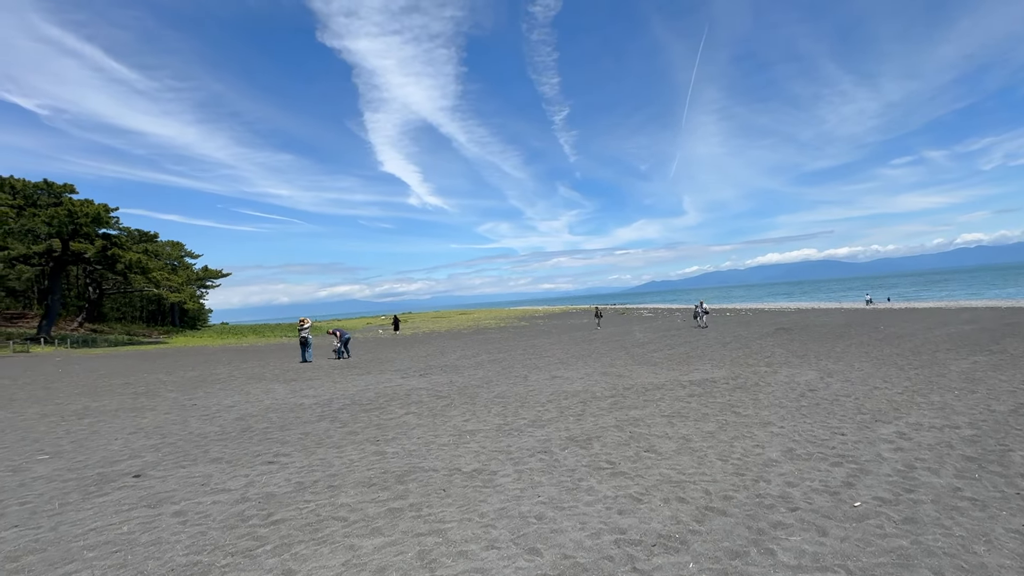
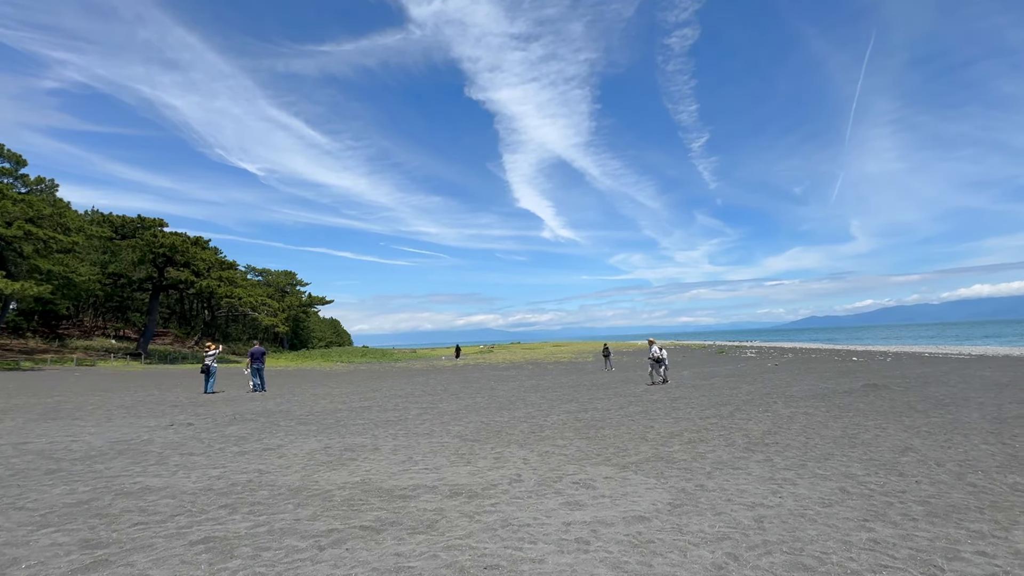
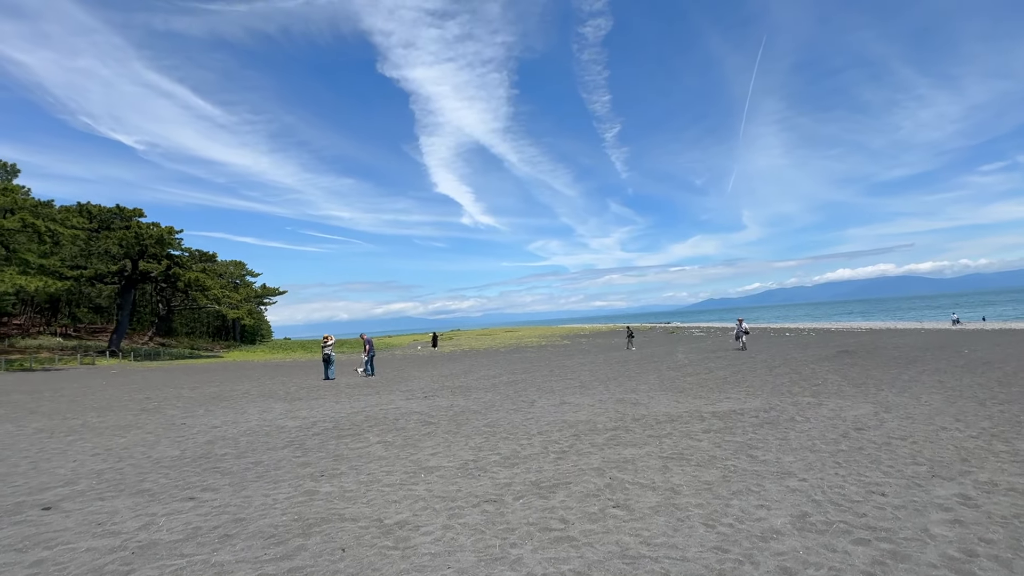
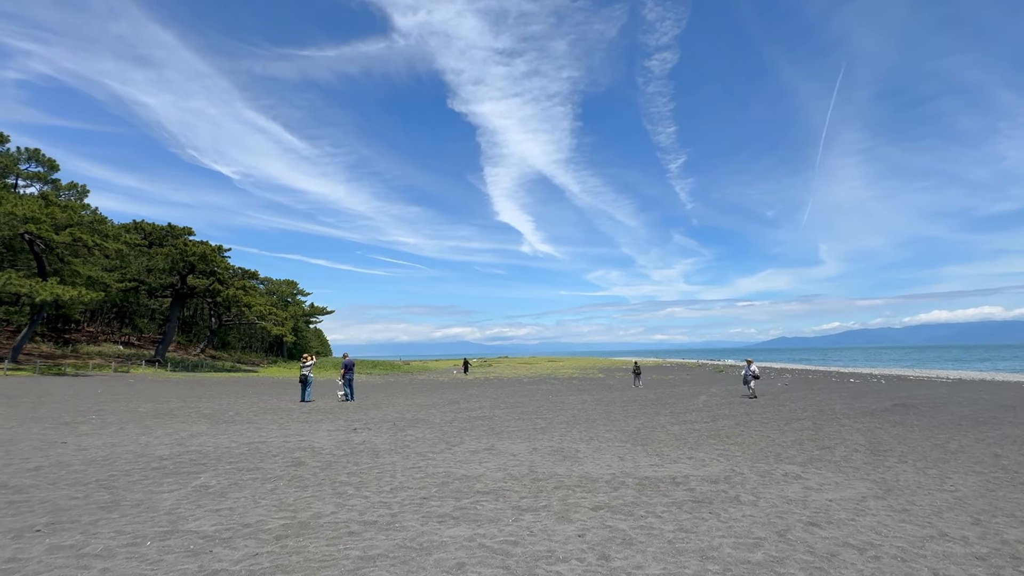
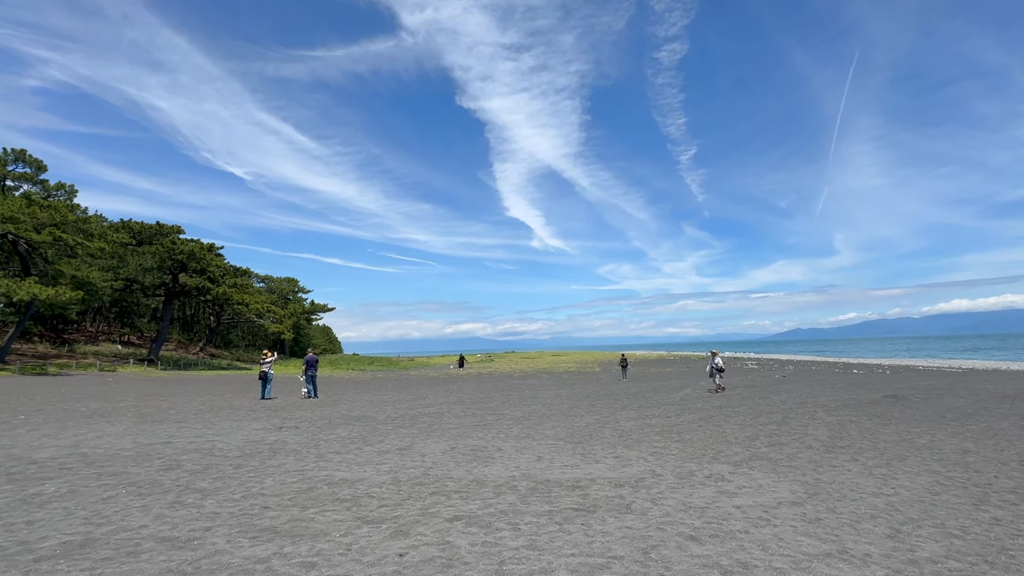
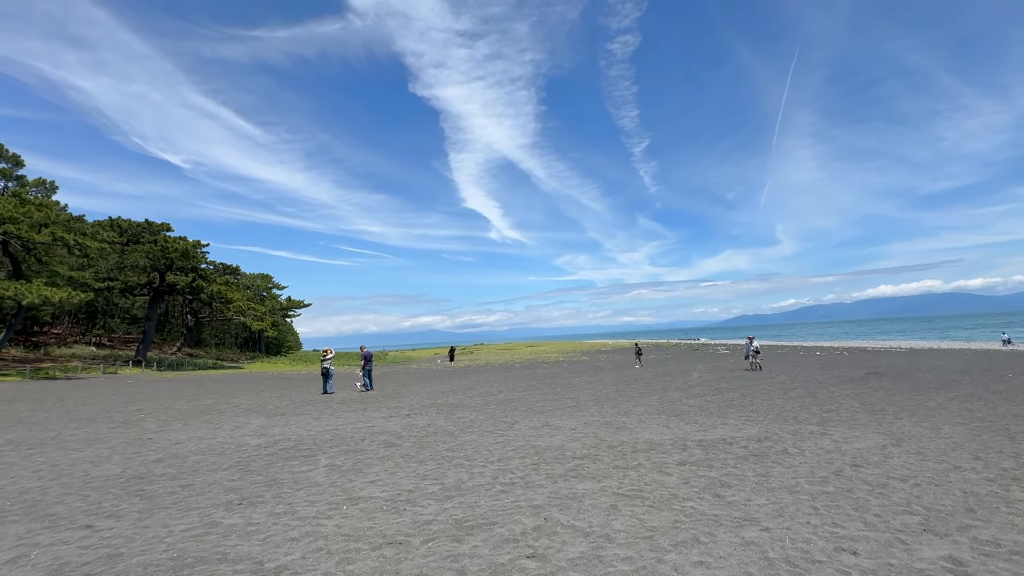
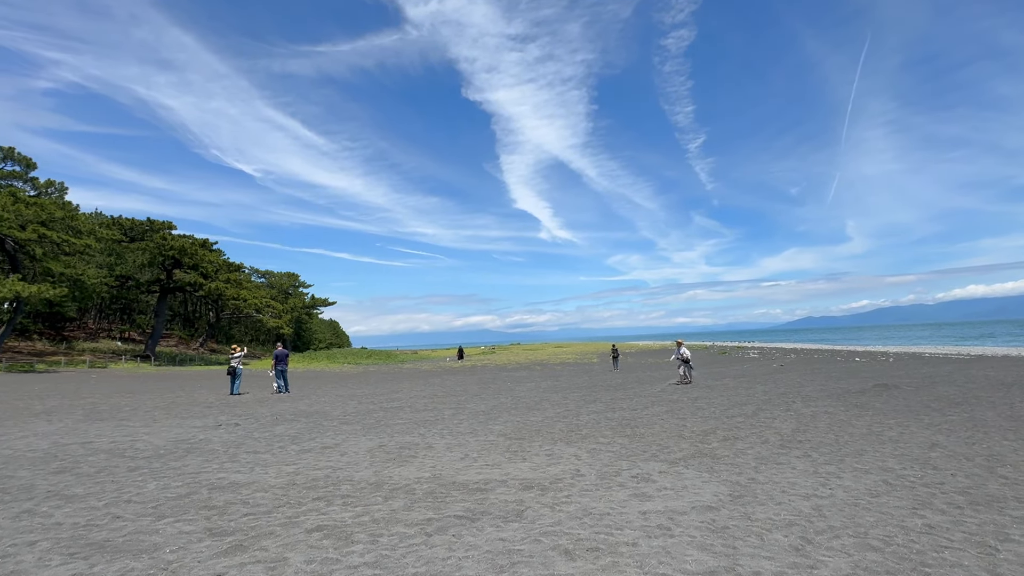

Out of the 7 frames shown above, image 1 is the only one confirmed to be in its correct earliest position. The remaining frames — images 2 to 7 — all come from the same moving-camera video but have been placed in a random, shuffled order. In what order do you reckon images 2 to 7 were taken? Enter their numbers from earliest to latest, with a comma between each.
3, 6, 4, 5, 7, 2
